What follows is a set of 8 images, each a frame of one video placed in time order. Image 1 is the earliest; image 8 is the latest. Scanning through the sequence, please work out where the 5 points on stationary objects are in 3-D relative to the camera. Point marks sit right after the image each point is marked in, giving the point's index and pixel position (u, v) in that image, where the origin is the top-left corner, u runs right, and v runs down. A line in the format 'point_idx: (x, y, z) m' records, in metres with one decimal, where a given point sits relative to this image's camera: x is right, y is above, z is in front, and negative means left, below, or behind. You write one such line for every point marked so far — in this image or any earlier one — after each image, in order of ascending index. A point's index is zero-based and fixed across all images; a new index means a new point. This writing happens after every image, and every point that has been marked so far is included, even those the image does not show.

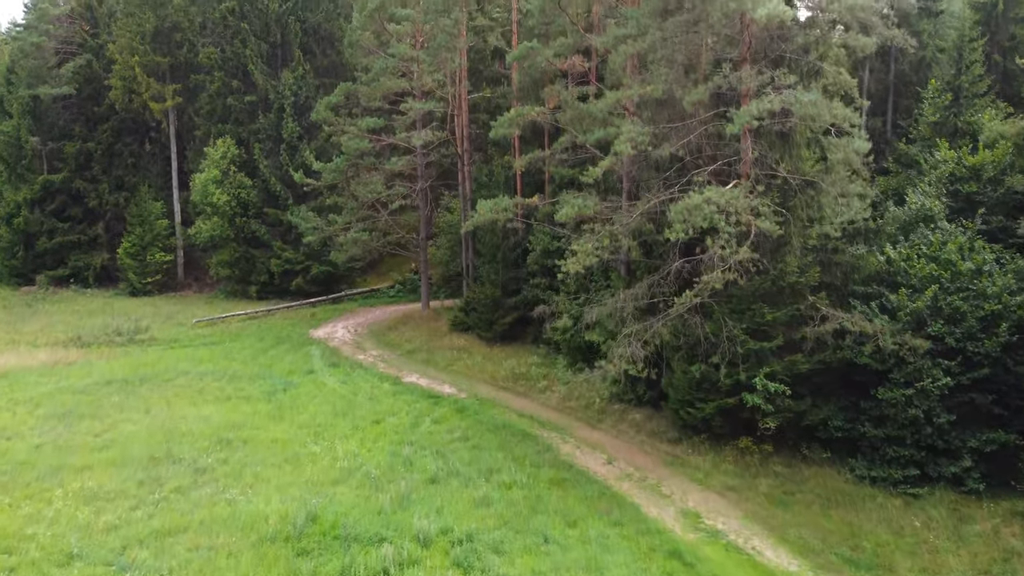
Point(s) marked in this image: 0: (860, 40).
0: (+4.6, +3.3, +11.3) m
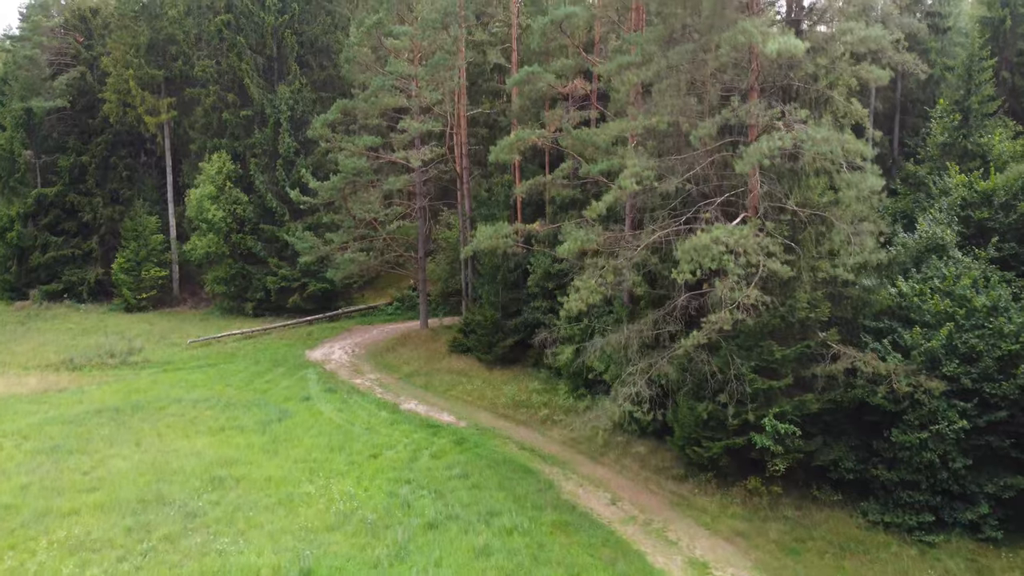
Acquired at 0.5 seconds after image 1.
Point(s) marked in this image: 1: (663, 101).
0: (+4.6, +2.8, +10.9) m
1: (+2.1, +2.6, +11.8) m
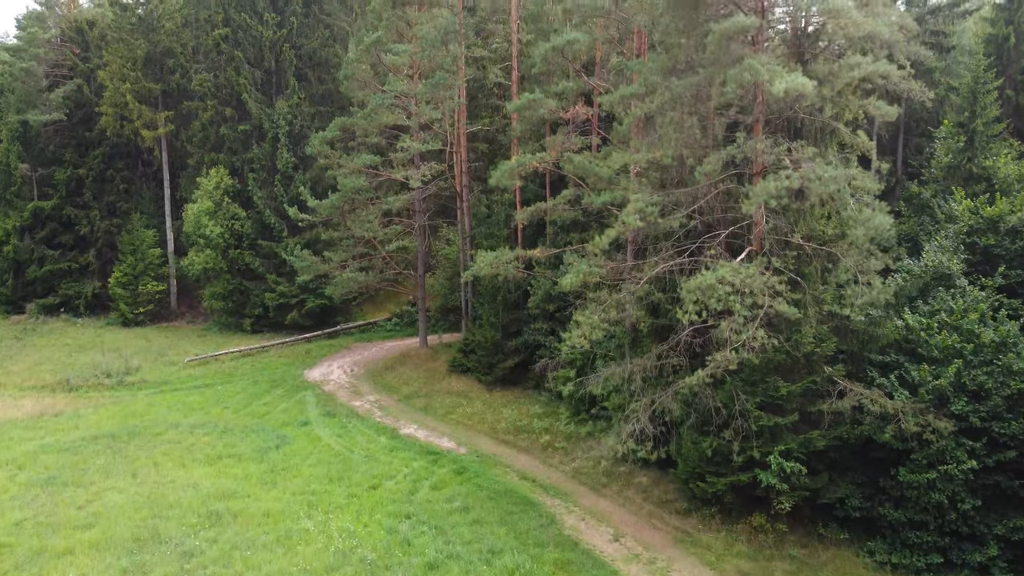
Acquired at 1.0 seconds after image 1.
0: (+4.7, +2.3, +10.7) m
1: (+2.1, +2.1, +11.6) m
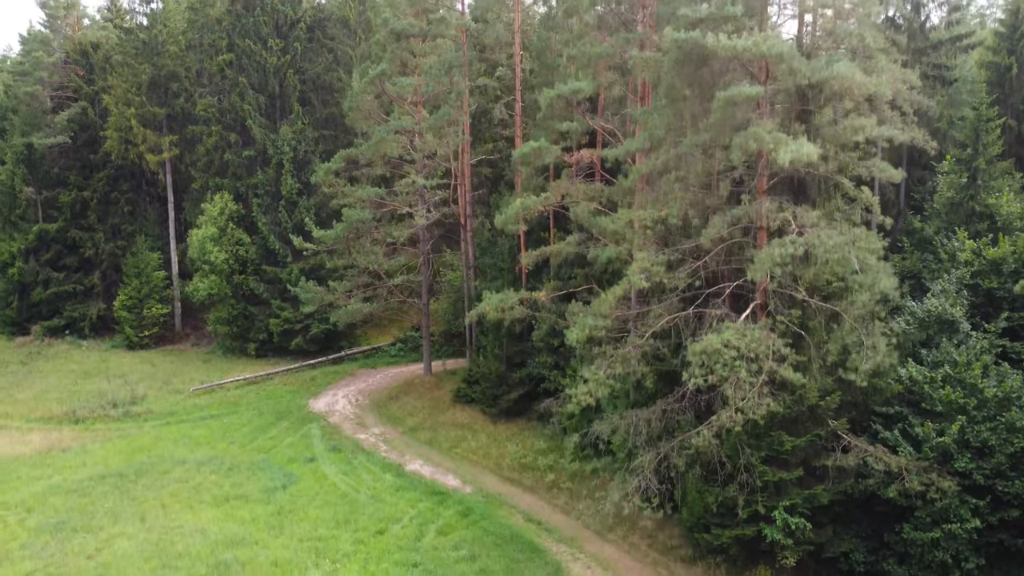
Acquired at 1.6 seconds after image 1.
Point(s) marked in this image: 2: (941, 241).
0: (+4.7, +1.5, +10.8) m
1: (+2.2, +1.3, +11.7) m
2: (+8.7, +1.0, +17.3) m
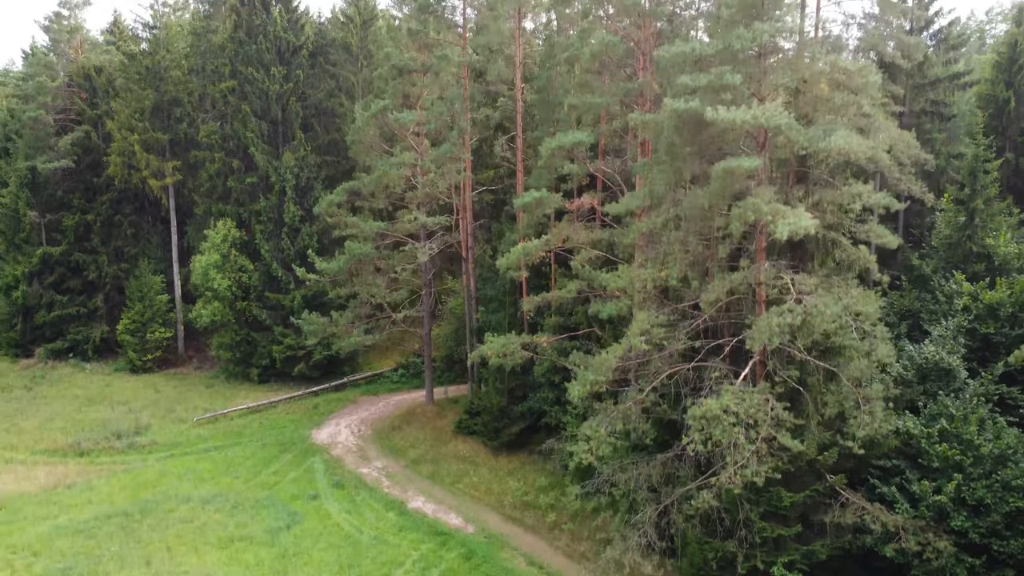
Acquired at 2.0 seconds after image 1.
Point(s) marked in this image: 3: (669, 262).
0: (+4.8, +0.7, +10.9) m
1: (+2.2, +0.5, +11.9) m
2: (+8.8, +0.1, +17.5) m
3: (+2.2, +0.4, +11.8) m
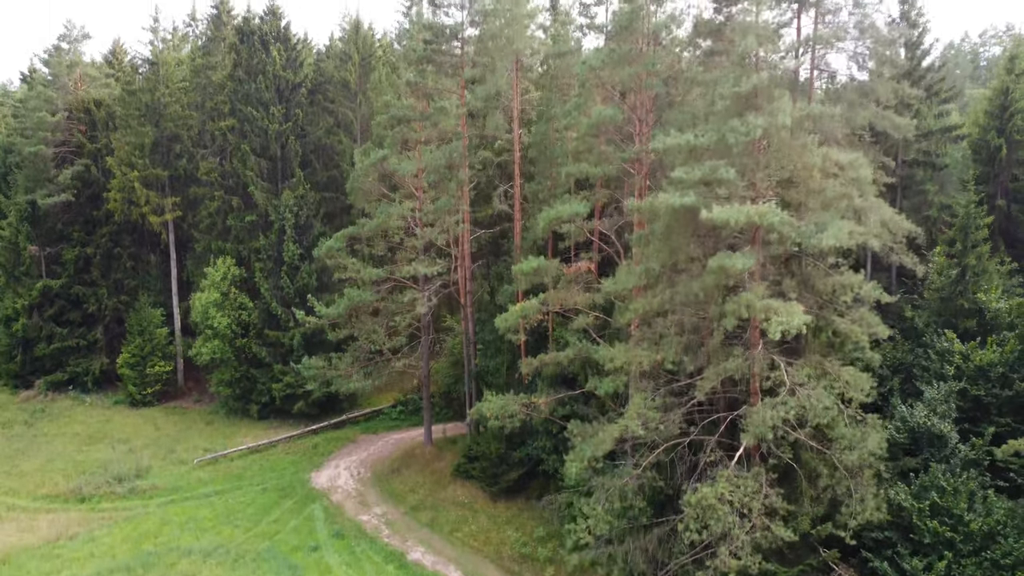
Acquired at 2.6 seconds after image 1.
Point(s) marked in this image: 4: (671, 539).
0: (+4.7, -0.5, +11.2) m
1: (+2.2, -0.7, +12.1) m
2: (+8.7, -1.0, +17.7) m
3: (+2.2, -0.8, +12.1) m
4: (+2.4, -3.8, +13.1) m
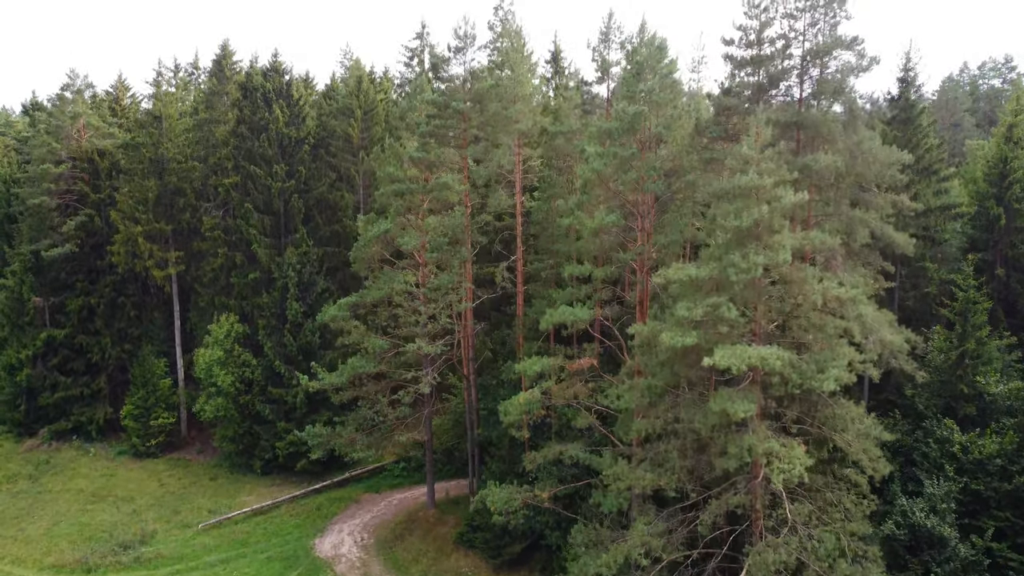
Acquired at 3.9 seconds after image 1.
0: (+4.8, -2.3, +11.3) m
1: (+2.3, -2.5, +12.2) m
2: (+8.8, -2.8, +17.9) m
3: (+2.2, -2.6, +12.2) m
4: (+2.5, -5.6, +13.2) m
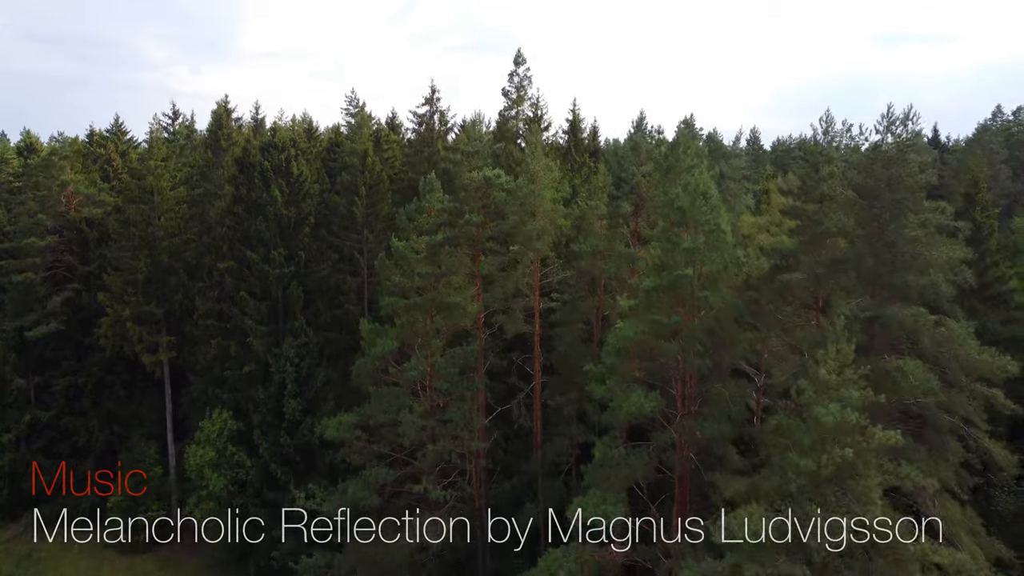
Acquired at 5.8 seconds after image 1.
0: (+5.1, -5.2, +9.3) m
1: (+2.6, -5.4, +10.2) m
2: (+9.1, -5.8, +15.8) m
3: (+2.6, -5.5, +10.2) m
4: (+2.8, -8.5, +11.2) m
